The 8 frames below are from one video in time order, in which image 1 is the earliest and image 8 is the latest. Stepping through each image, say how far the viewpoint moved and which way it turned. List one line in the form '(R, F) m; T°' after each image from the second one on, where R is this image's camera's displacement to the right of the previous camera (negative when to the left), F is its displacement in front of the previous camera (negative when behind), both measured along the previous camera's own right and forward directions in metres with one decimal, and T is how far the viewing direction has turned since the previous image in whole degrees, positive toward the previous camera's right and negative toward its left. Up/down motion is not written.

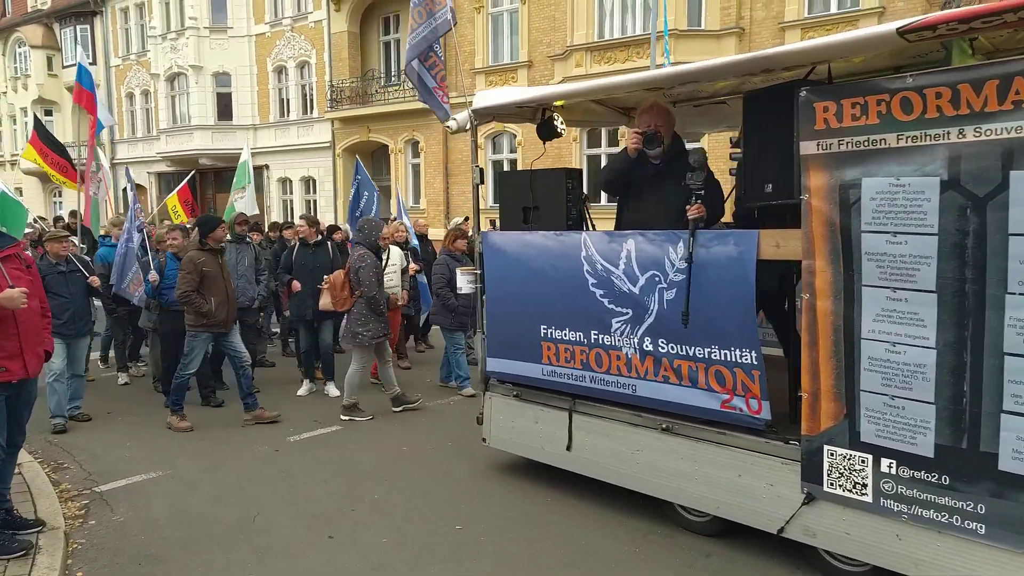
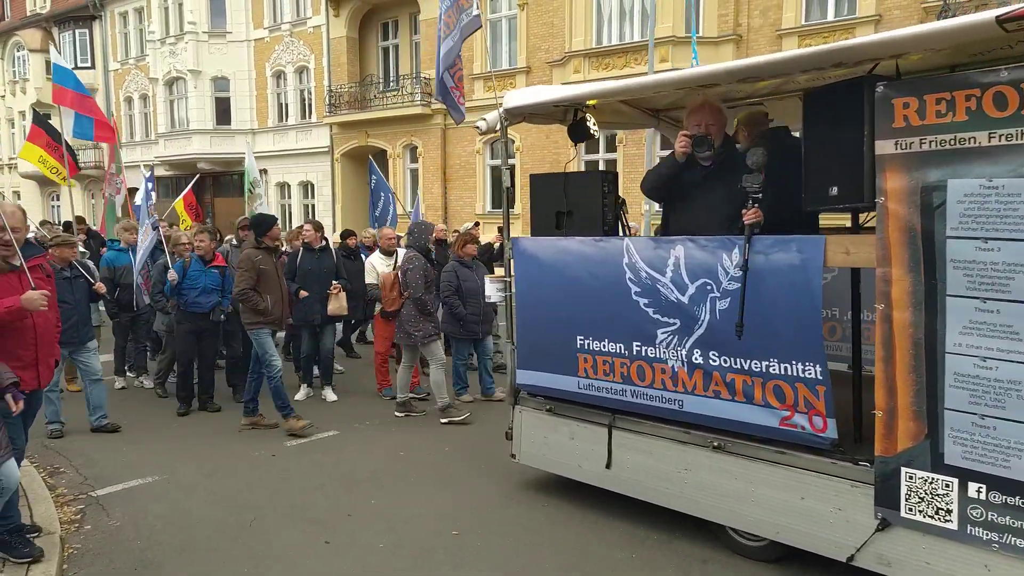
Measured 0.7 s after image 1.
(-0.2, +0.2) m; 0°
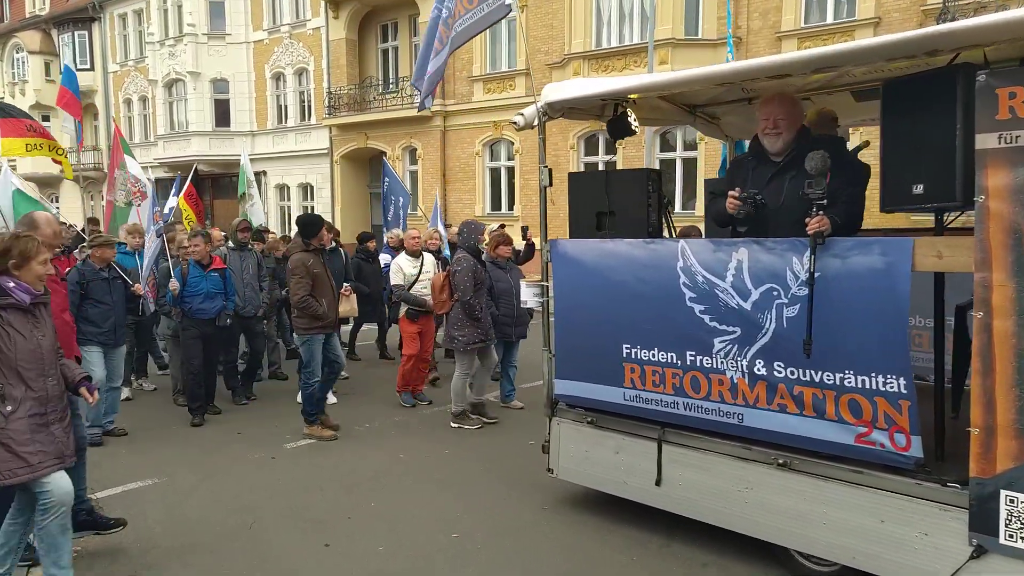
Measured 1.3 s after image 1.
(-0.2, +0.3) m; 0°
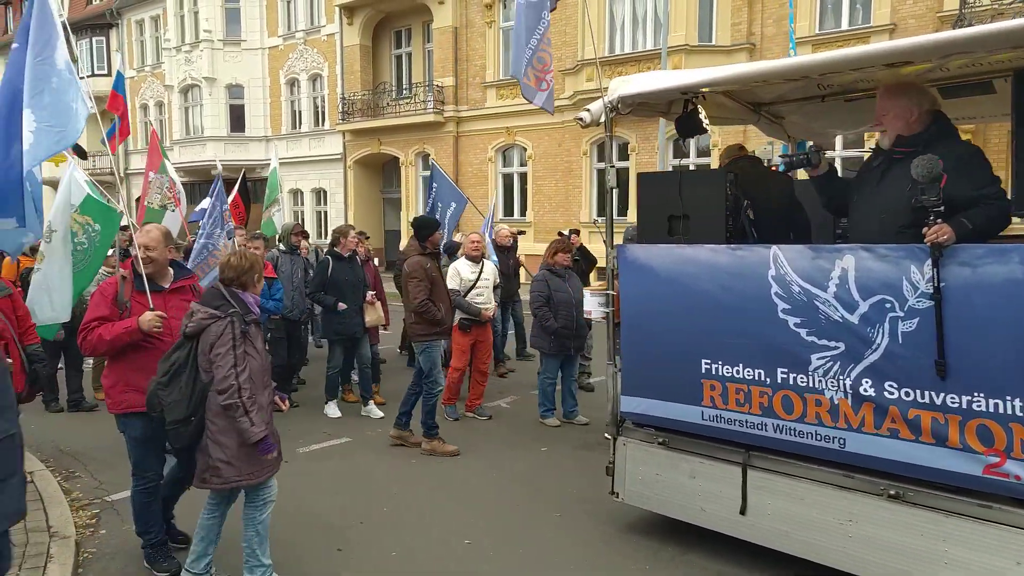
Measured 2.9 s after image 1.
(-0.3, +0.3) m; -1°
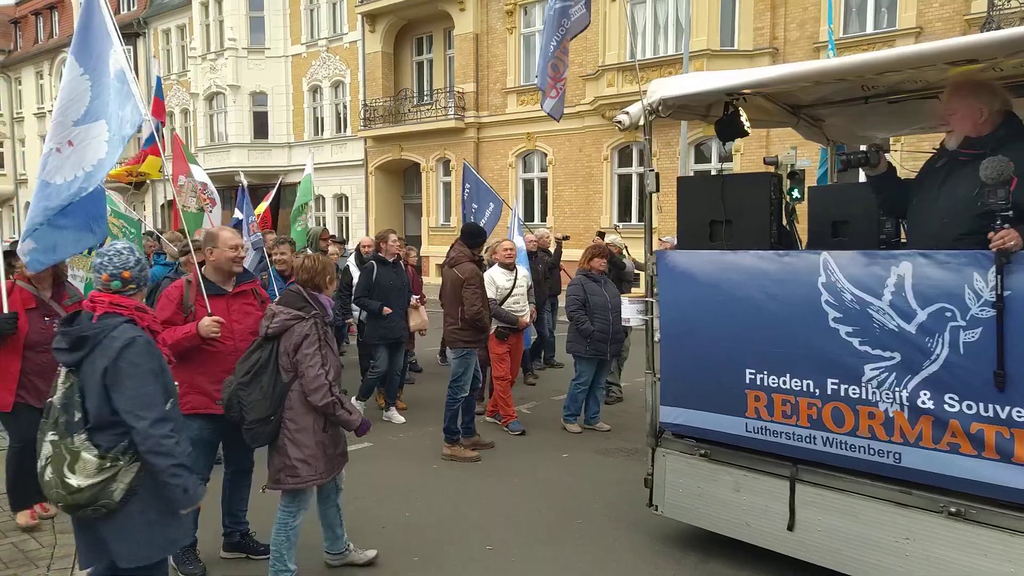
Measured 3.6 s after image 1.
(-0.1, +0.1) m; -2°
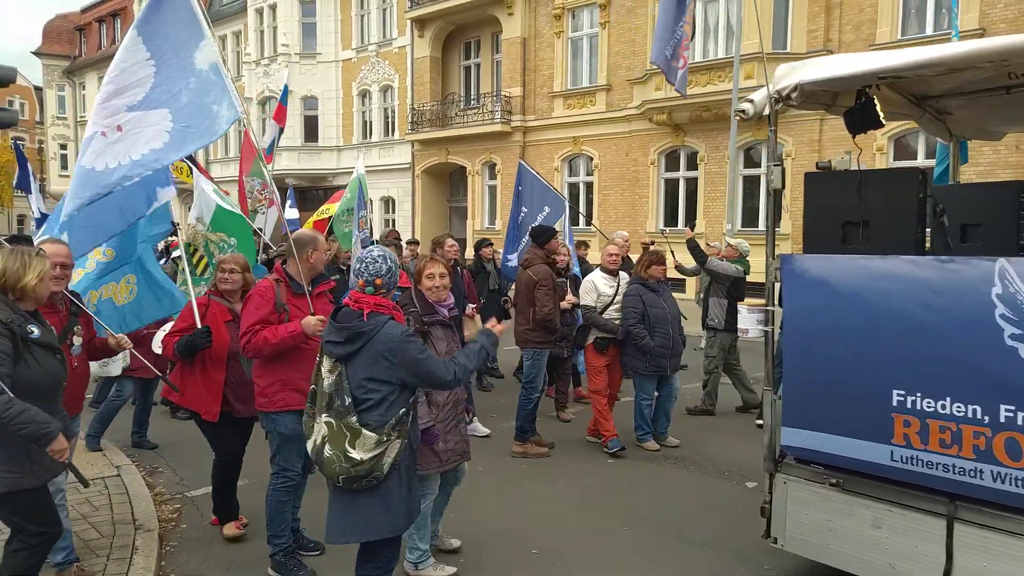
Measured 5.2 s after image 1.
(-0.3, +0.3) m; -3°
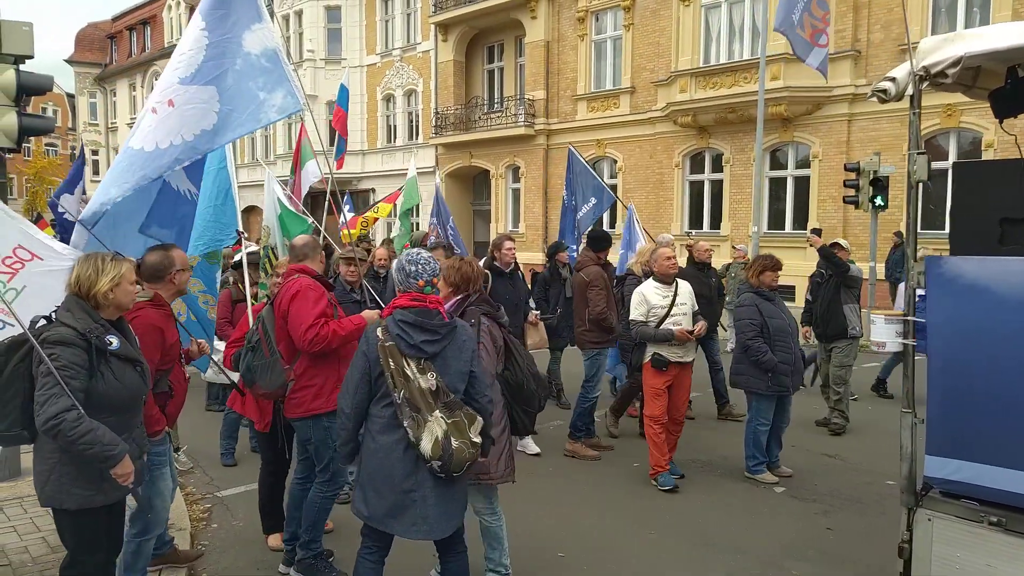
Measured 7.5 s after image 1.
(-0.4, +0.4) m; -2°
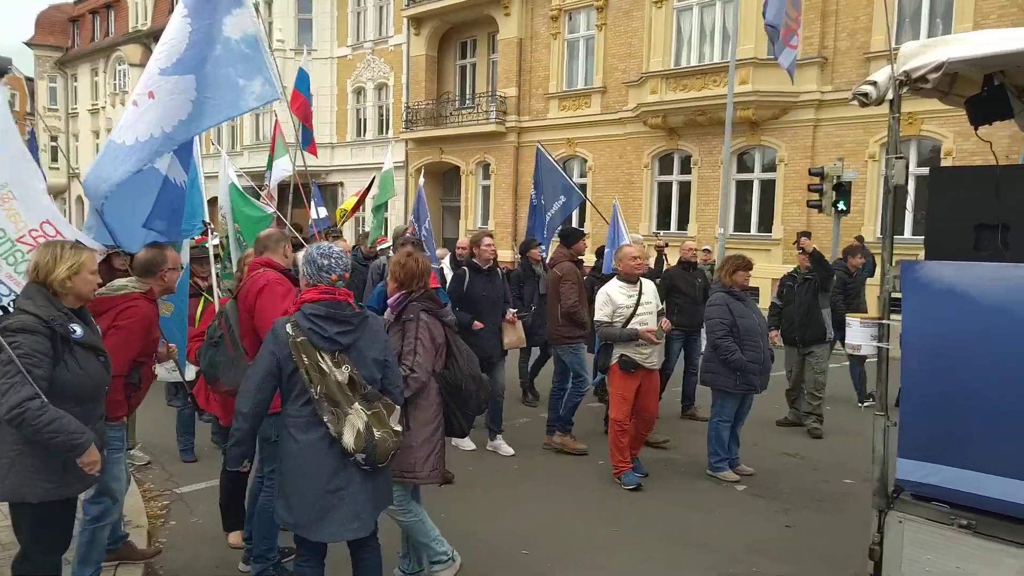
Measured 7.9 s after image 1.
(0.0, +0.1) m; +2°
